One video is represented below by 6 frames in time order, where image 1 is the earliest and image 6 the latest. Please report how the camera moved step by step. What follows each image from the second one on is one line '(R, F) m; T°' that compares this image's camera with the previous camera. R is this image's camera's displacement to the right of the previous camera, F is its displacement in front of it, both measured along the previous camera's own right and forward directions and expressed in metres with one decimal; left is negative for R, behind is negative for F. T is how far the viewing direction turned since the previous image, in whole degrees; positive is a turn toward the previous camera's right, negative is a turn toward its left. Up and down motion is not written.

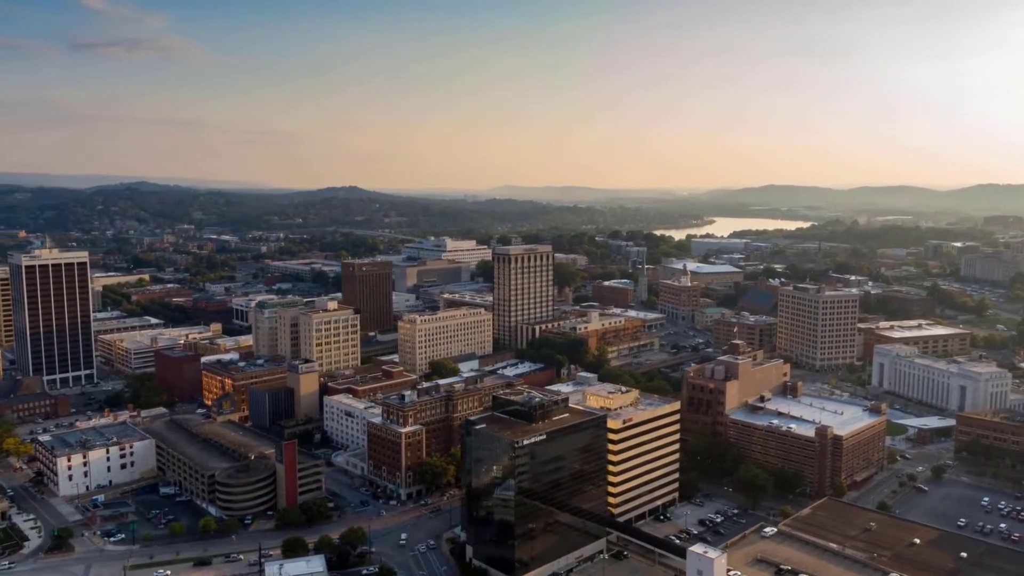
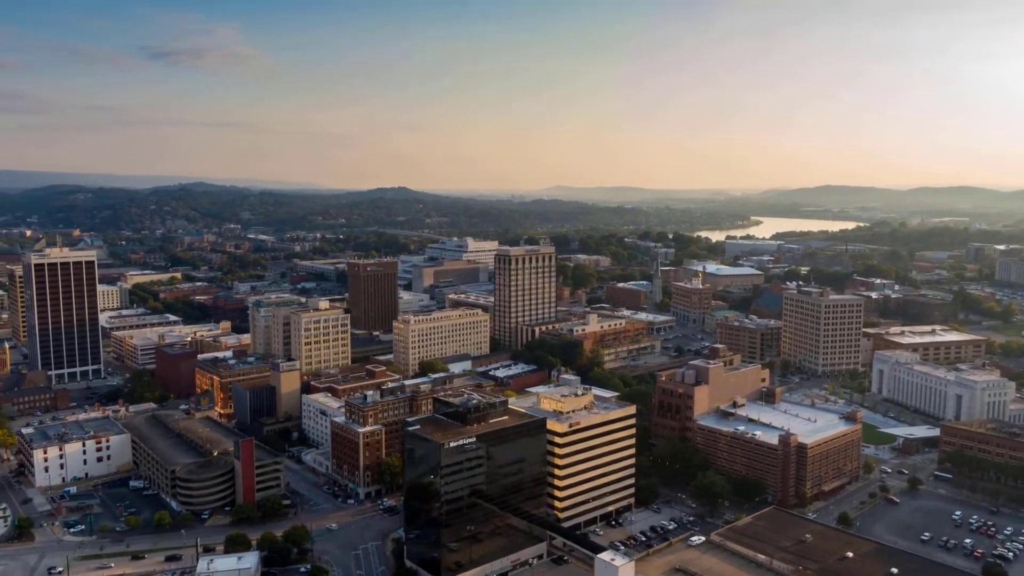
(+5.1, +0.3) m; -4°
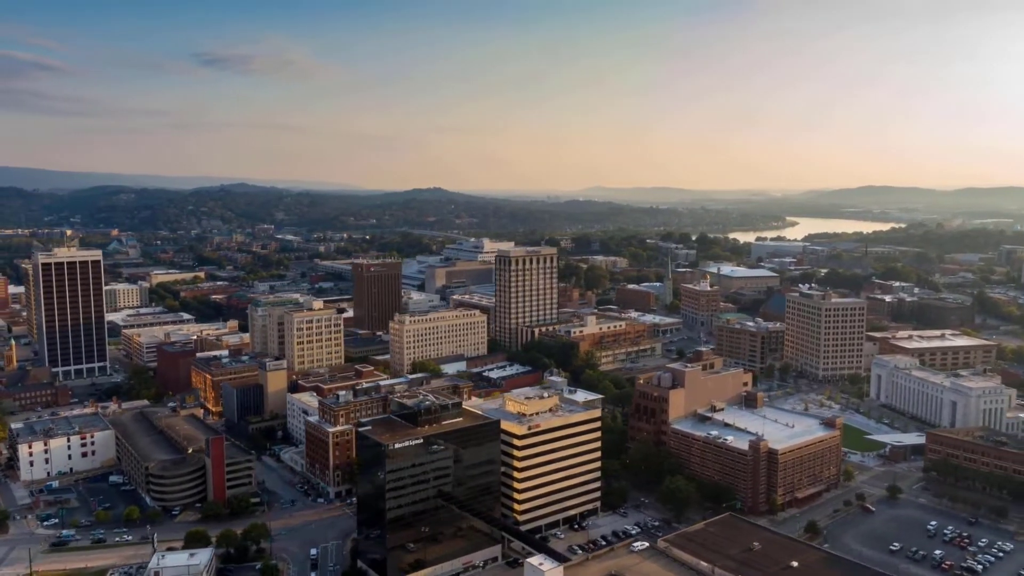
(+3.8, +0.2) m; -3°
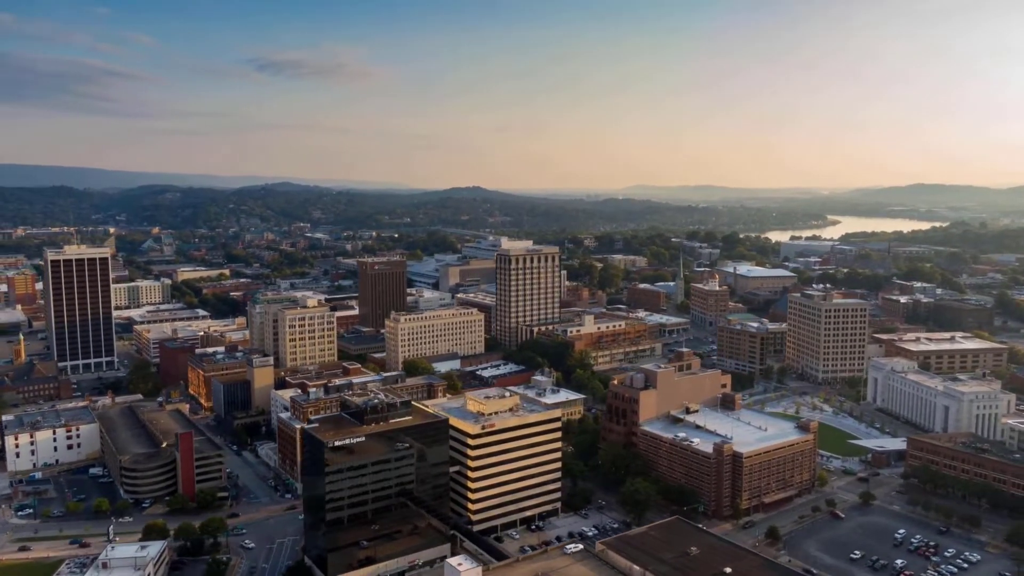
(+4.2, +0.3) m; -3°
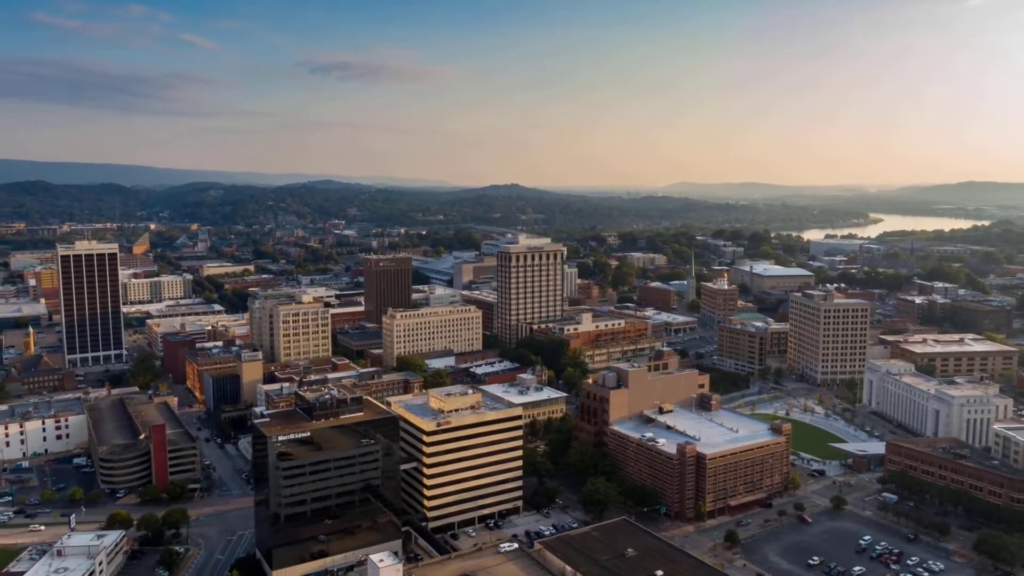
(+4.1, +0.2) m; -3°
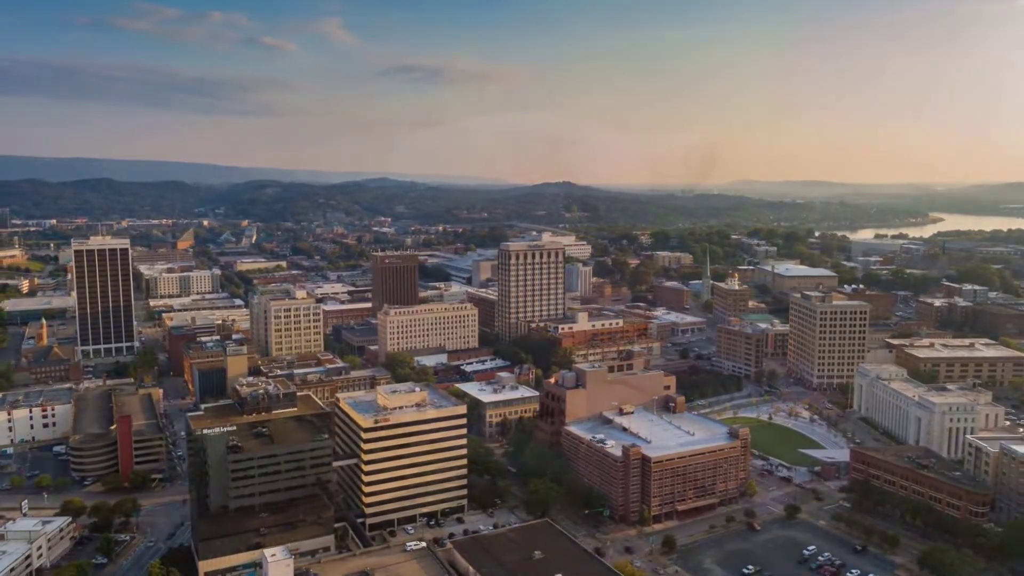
(+5.6, +0.4) m; -4°
